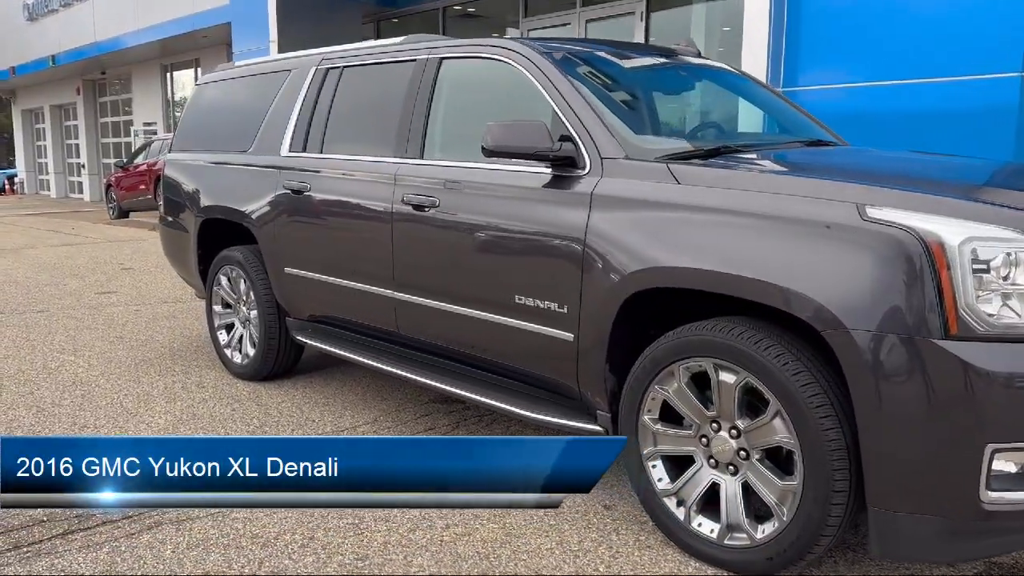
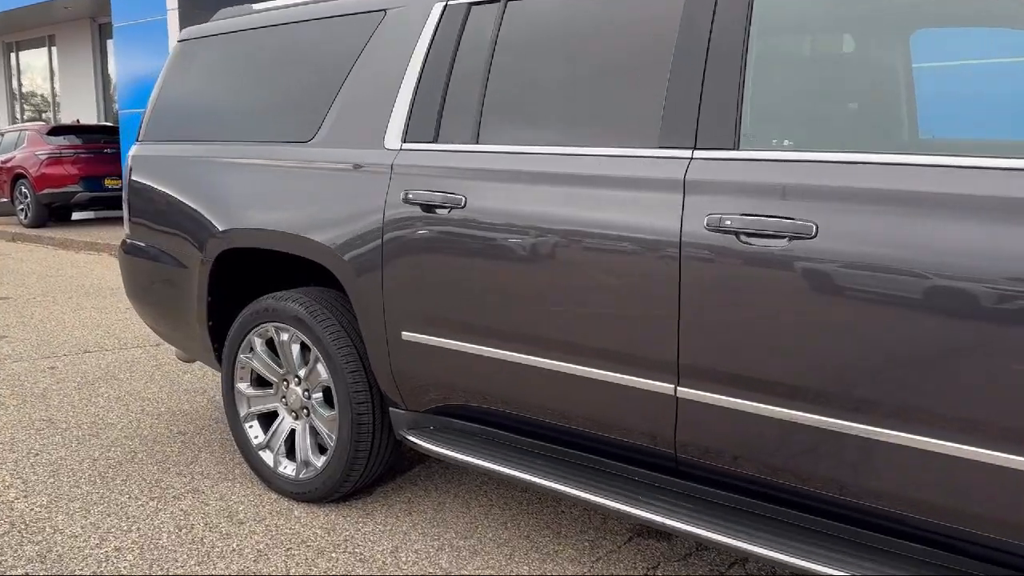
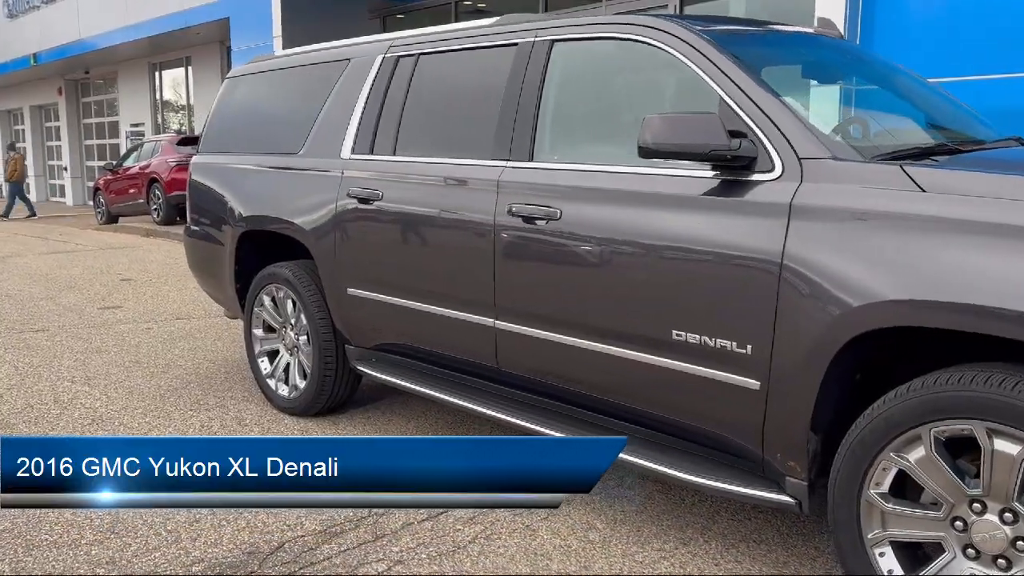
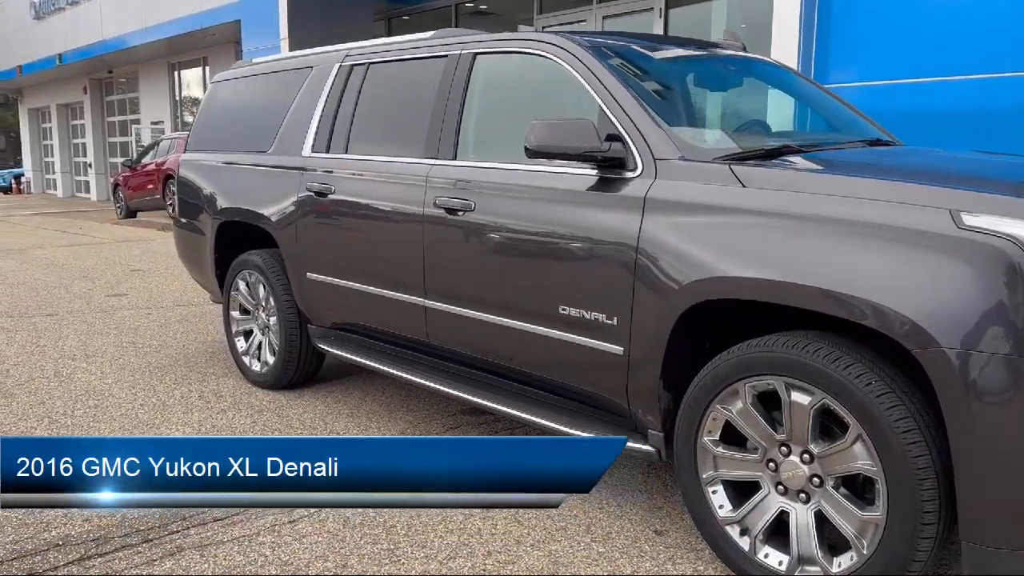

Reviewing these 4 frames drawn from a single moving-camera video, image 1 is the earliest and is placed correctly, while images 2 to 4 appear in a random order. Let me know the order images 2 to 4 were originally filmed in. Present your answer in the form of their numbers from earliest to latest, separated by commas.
4, 3, 2
